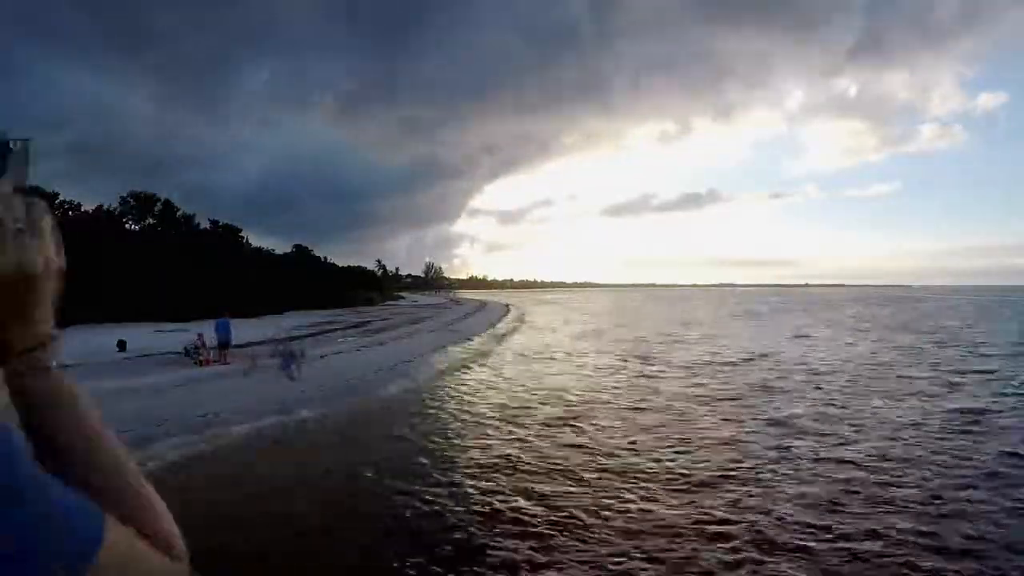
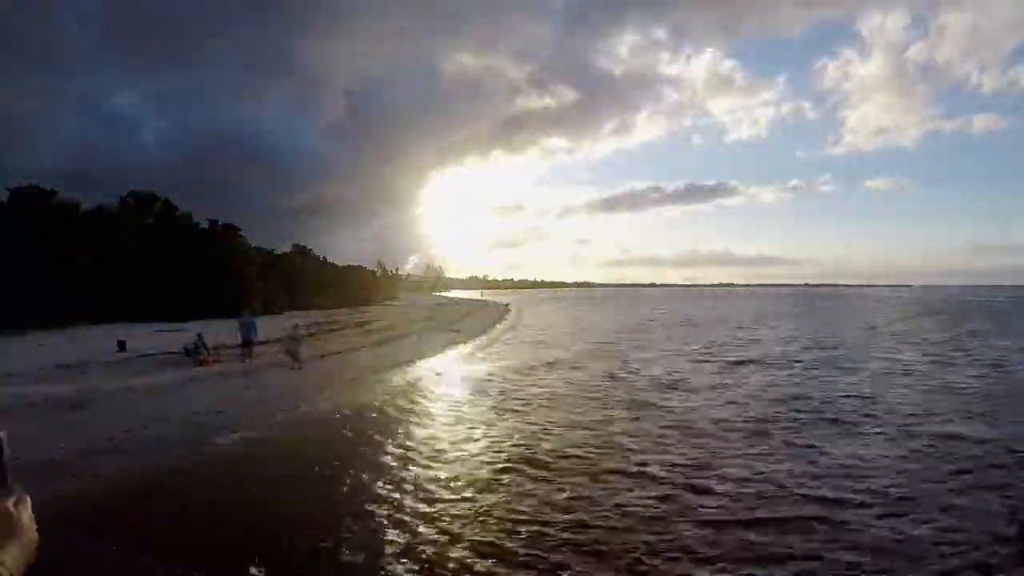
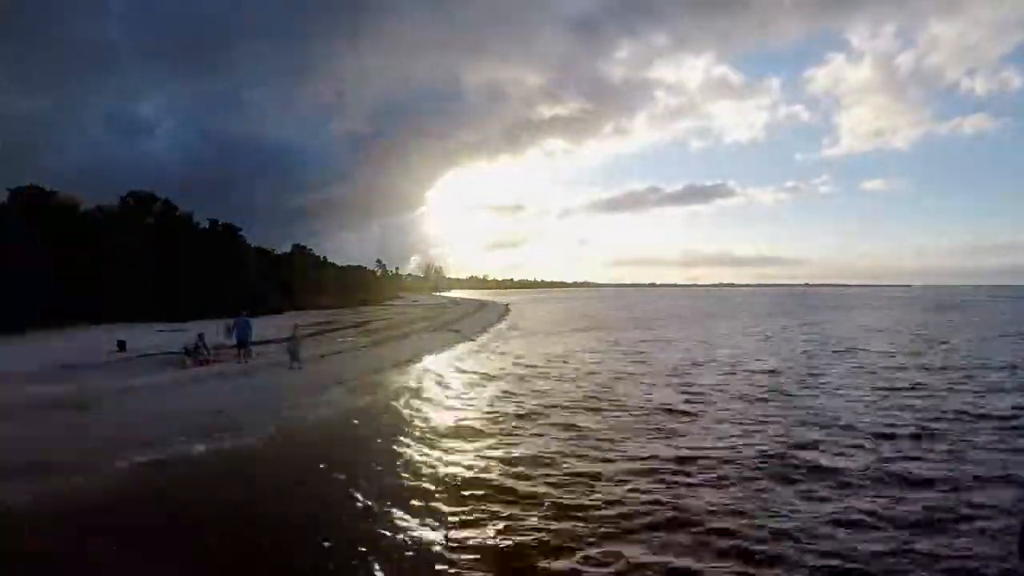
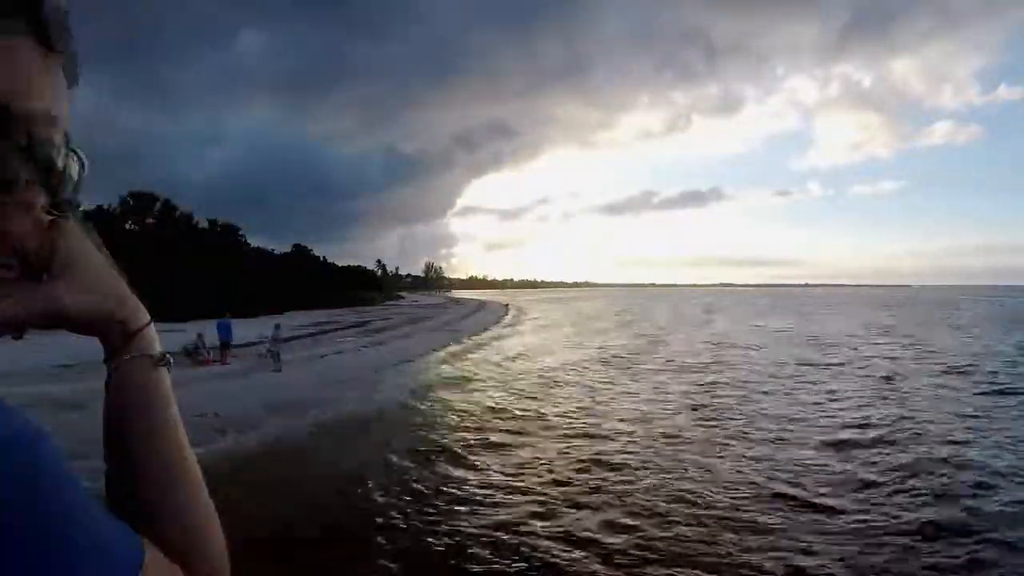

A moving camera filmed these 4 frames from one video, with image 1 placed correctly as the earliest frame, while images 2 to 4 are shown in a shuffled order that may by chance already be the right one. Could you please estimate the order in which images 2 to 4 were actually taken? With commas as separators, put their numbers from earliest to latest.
4, 3, 2
